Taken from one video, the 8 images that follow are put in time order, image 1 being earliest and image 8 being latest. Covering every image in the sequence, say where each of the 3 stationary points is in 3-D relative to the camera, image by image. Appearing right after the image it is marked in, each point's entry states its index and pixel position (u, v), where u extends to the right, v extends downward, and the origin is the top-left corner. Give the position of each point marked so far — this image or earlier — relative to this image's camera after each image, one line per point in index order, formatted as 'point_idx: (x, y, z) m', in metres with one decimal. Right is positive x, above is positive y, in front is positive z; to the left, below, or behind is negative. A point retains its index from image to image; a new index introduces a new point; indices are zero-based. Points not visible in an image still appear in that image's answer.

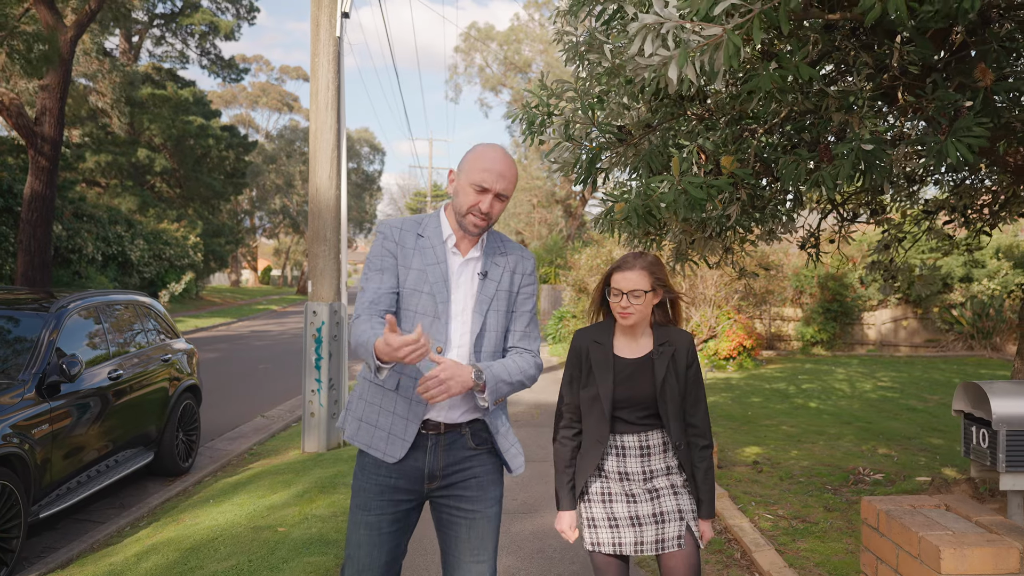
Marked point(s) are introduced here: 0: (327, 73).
0: (-1.8, +2.1, +7.8) m
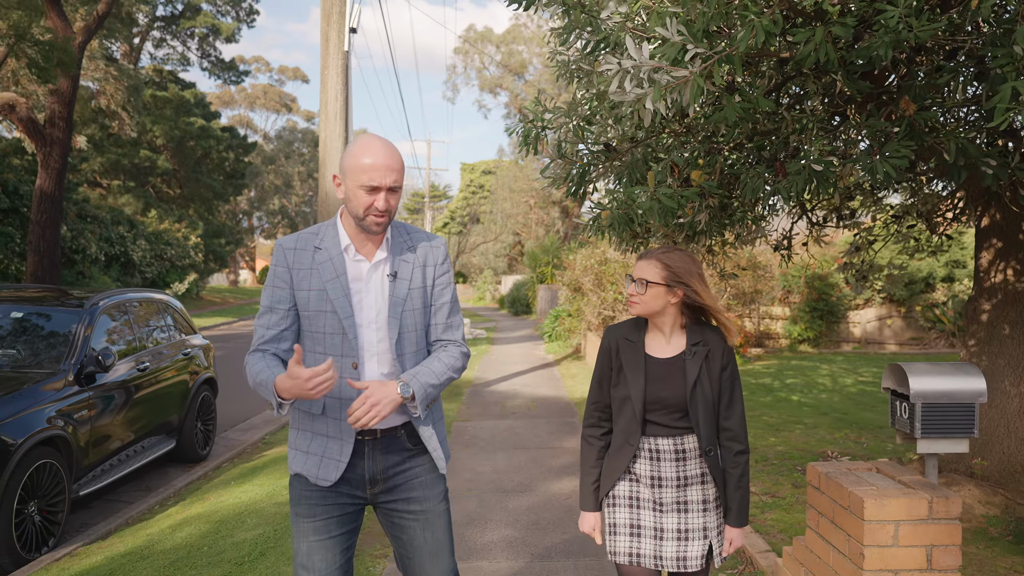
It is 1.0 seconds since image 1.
0: (-1.8, +2.1, +8.3) m
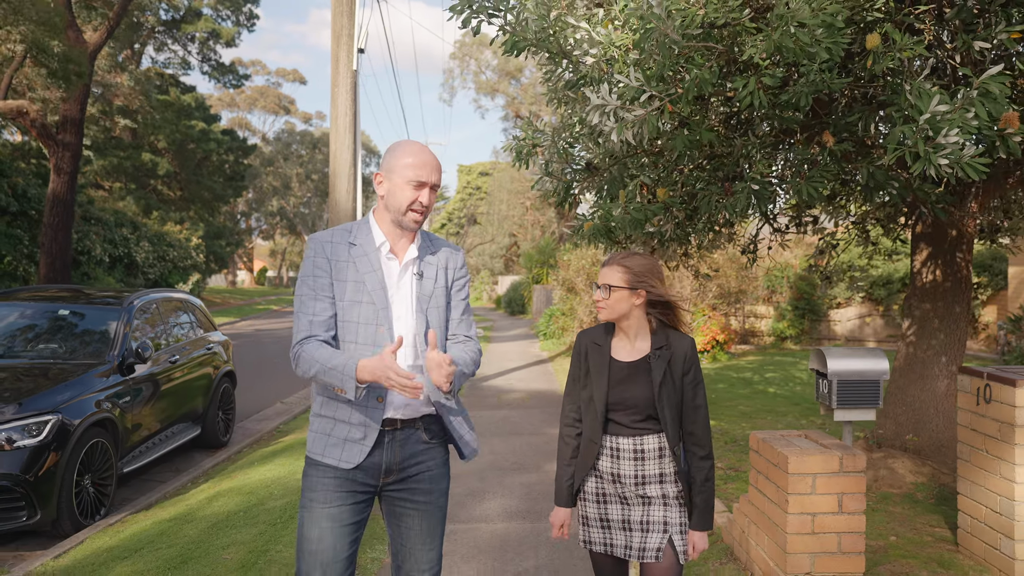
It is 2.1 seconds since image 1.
0: (-1.9, +2.1, +9.0) m
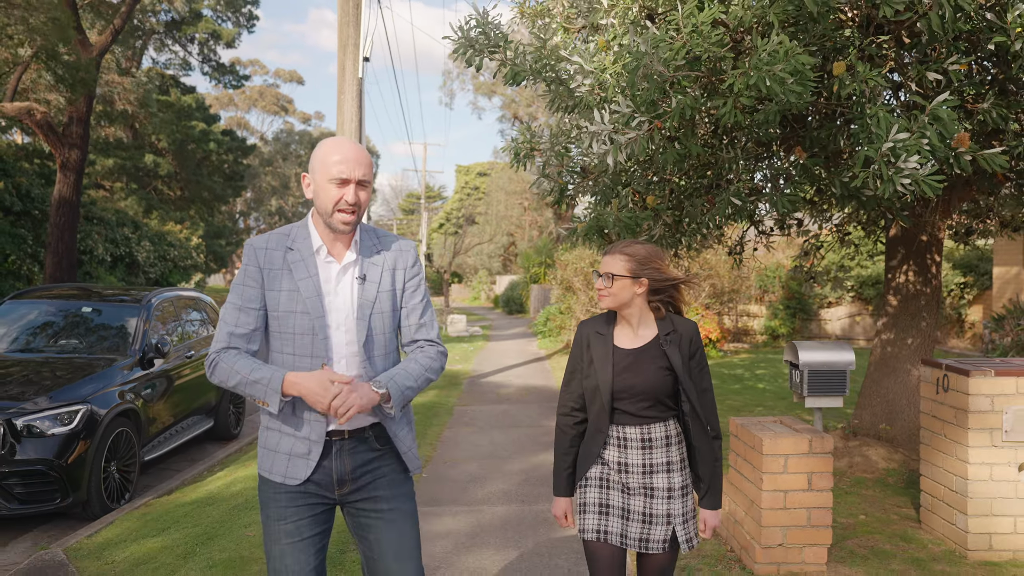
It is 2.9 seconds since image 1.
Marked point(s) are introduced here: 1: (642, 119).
0: (-1.9, +2.1, +9.4) m
1: (+0.8, +1.0, +4.7) m
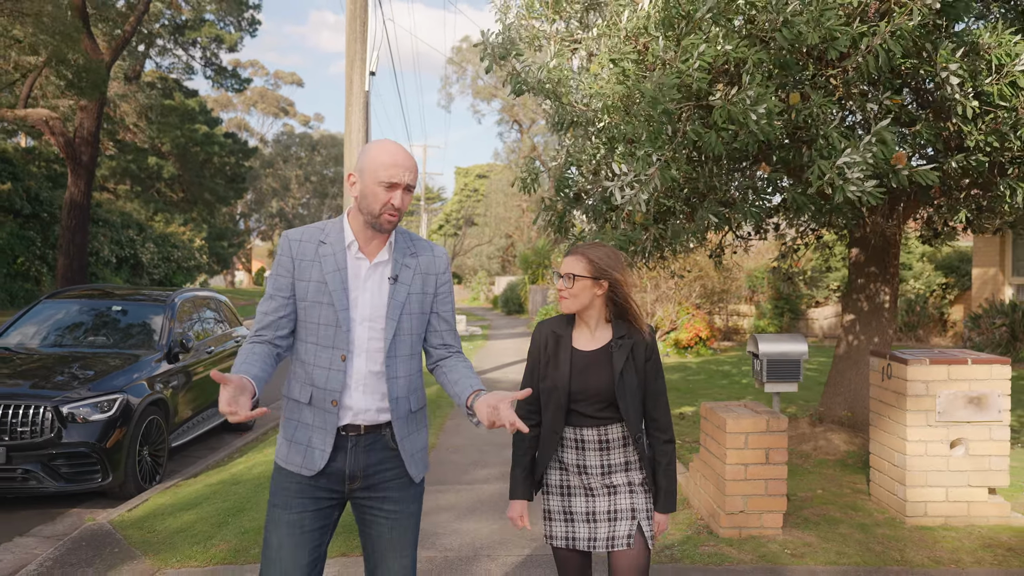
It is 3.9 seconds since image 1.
0: (-1.9, +2.1, +10.1) m
1: (+0.8, +1.0, +5.3) m
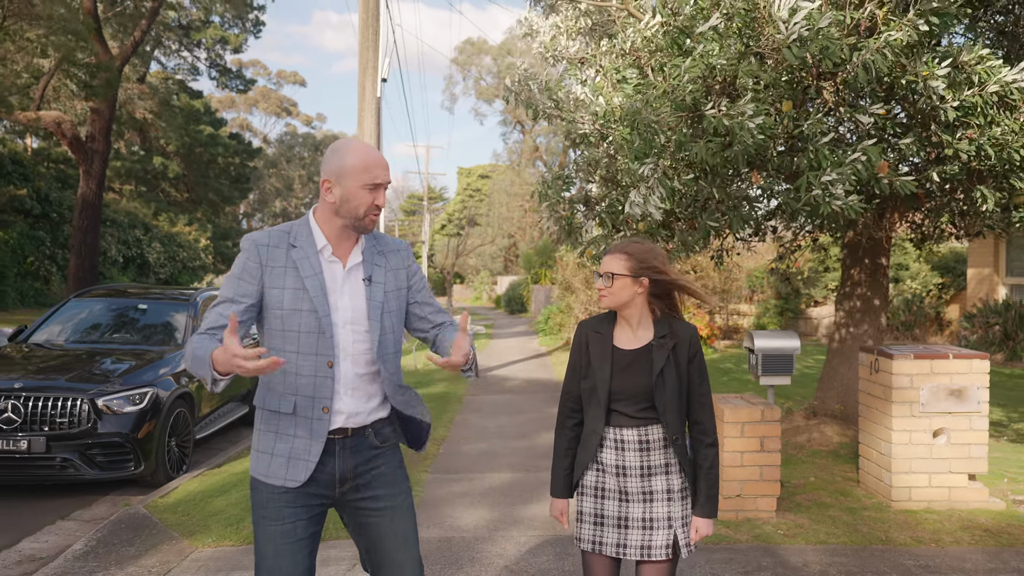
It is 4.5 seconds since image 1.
0: (-1.8, +2.1, +10.4) m
1: (+0.8, +1.0, +5.7) m
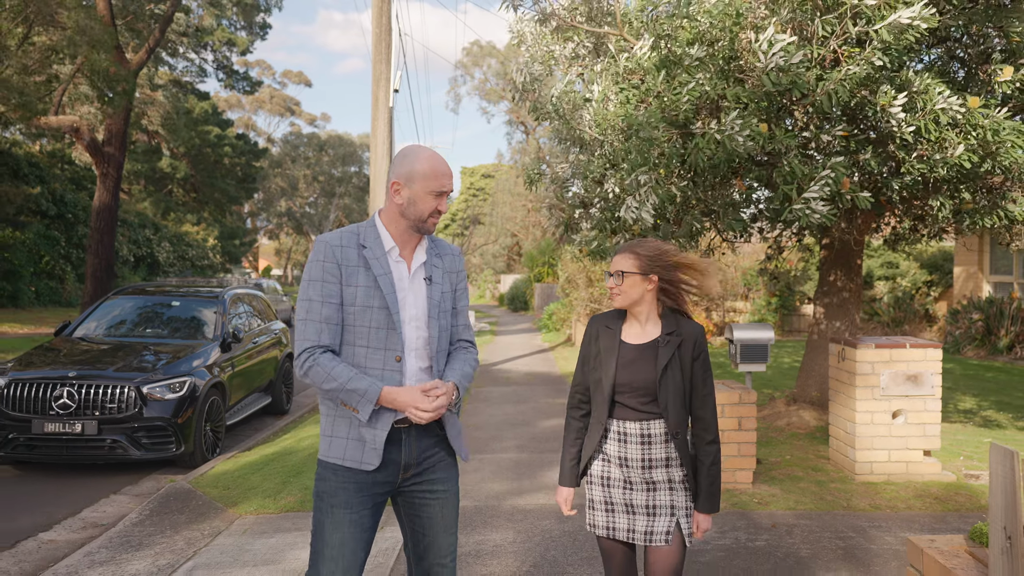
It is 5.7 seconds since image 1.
0: (-1.8, +2.1, +11.1) m
1: (+0.9, +1.0, +6.3) m
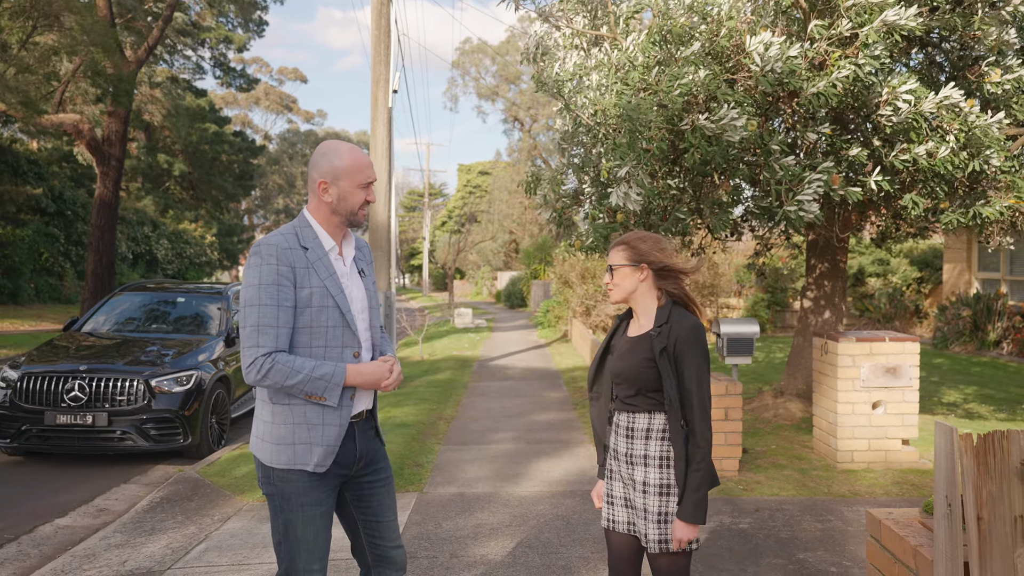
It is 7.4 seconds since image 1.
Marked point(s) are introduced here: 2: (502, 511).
0: (-1.8, +2.2, +11.3) m
1: (+0.9, +1.1, +6.6) m
2: (-0.1, -1.6, +5.7) m
